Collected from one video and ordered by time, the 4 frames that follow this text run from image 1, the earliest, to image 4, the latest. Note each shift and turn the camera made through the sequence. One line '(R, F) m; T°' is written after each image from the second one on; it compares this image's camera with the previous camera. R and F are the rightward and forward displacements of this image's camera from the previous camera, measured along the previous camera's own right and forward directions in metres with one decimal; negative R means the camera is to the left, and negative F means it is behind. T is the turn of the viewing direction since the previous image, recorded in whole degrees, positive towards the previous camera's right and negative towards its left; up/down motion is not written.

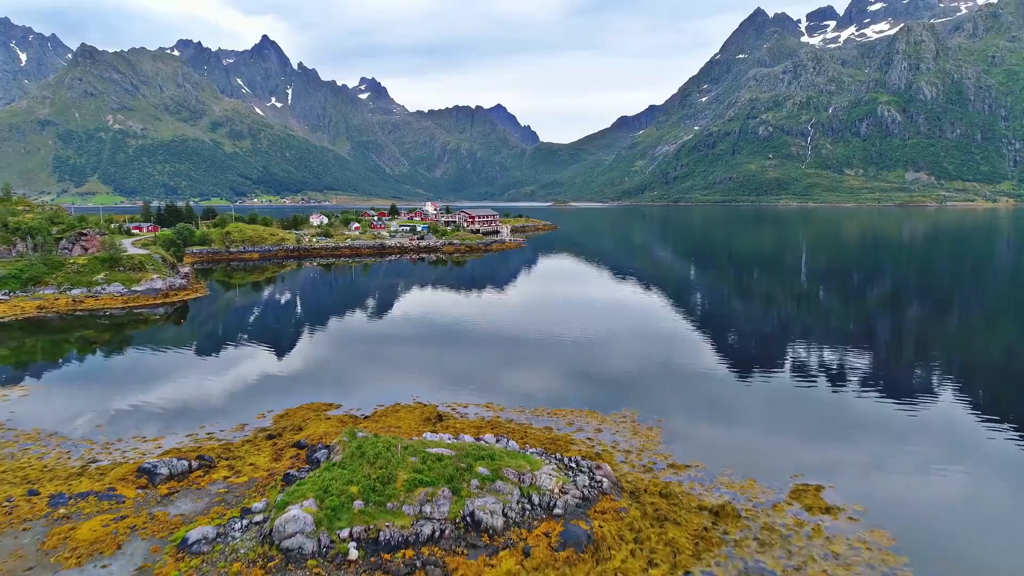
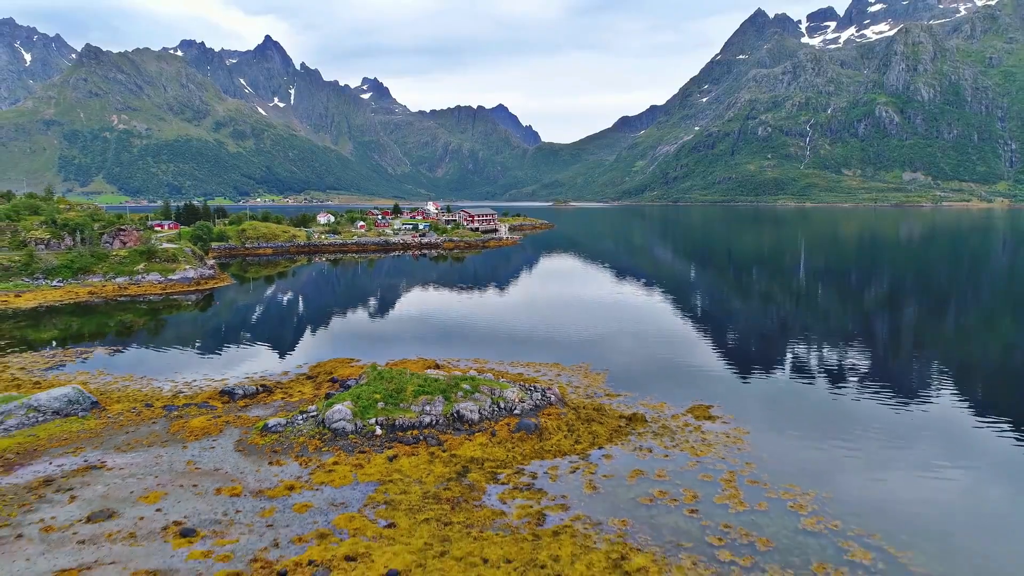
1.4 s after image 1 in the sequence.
(+1.0, -5.6) m; 0°
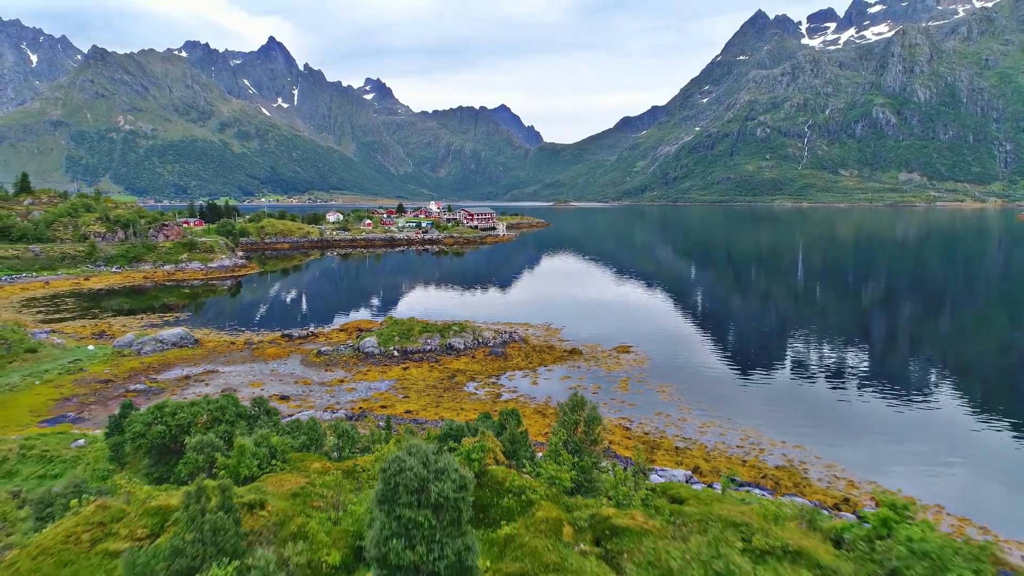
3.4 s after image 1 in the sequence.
(+1.4, -7.9) m; 0°
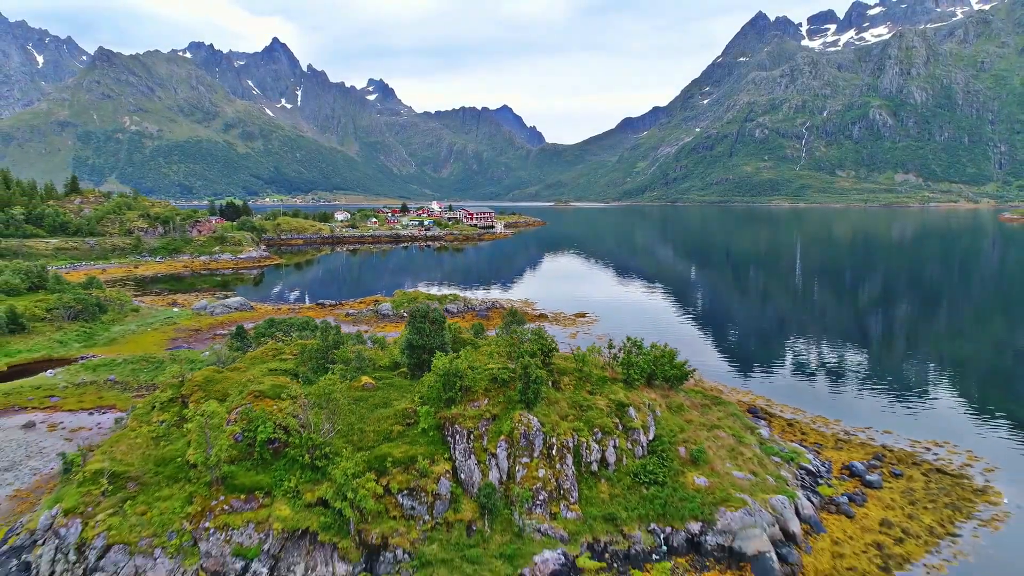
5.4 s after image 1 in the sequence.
(+1.3, -7.9) m; 0°
